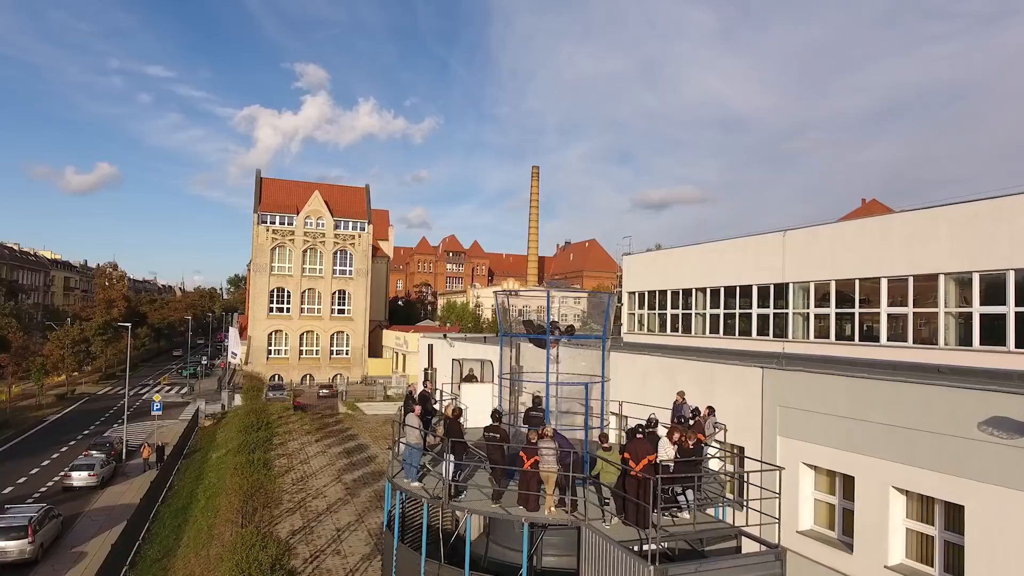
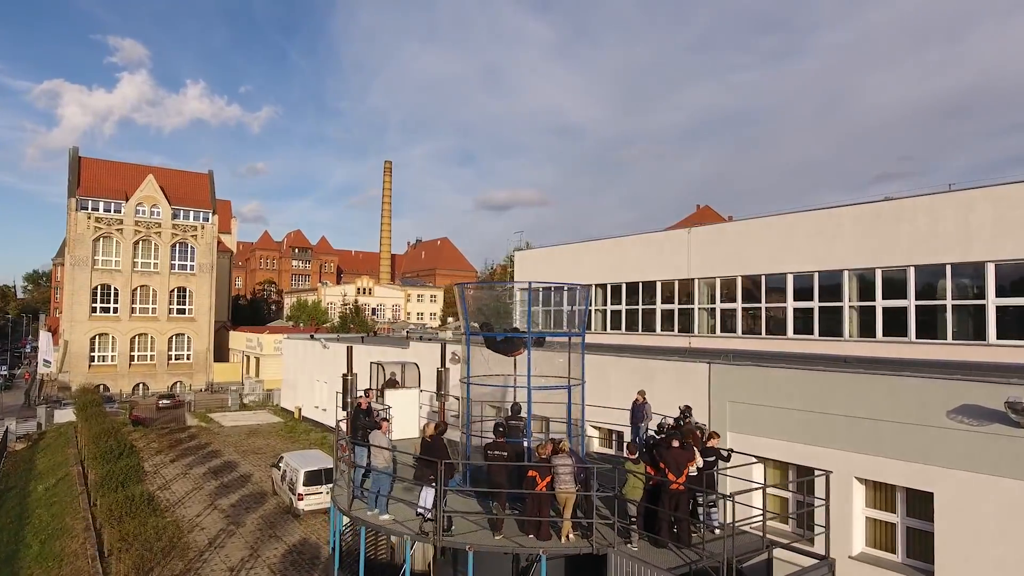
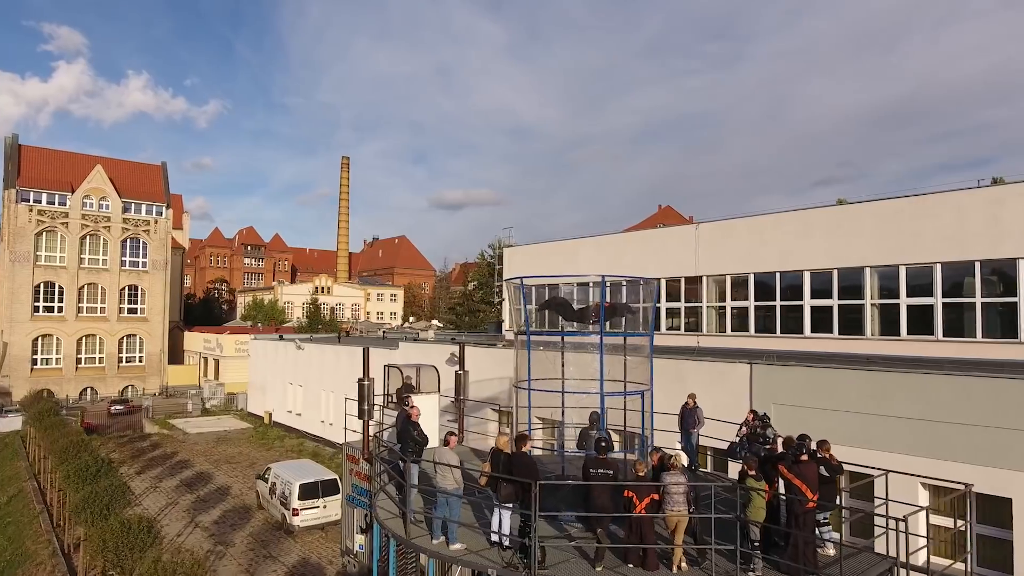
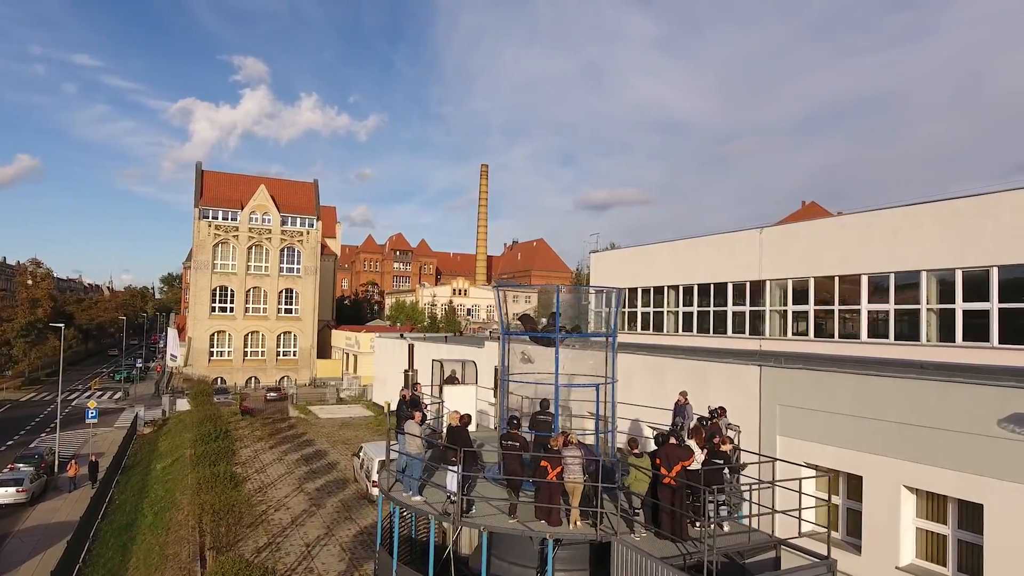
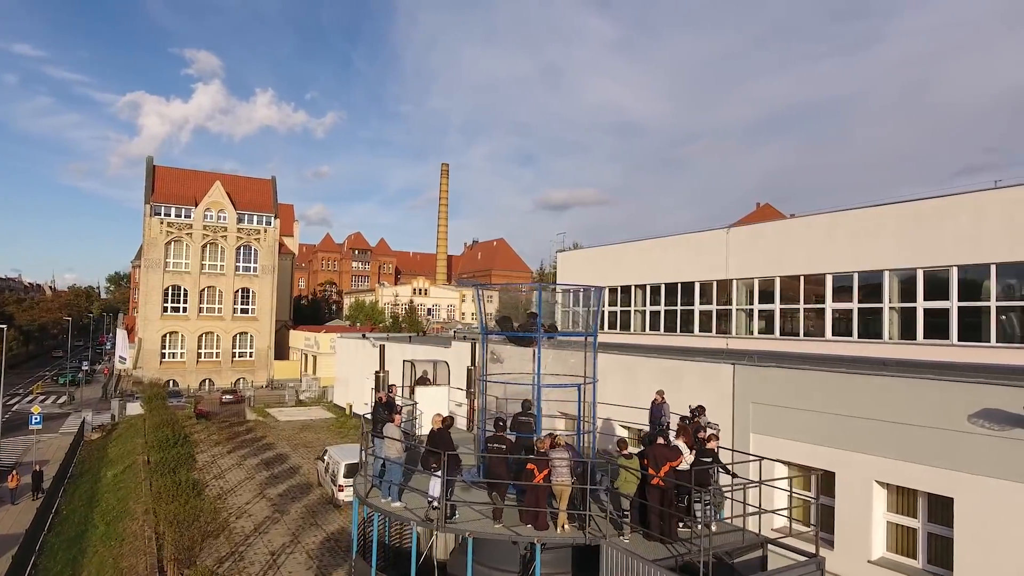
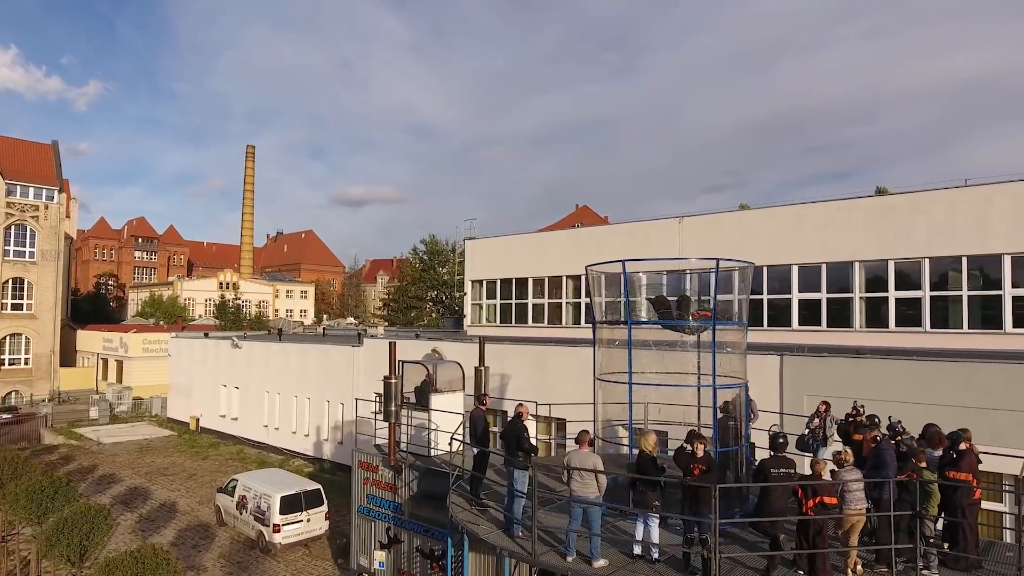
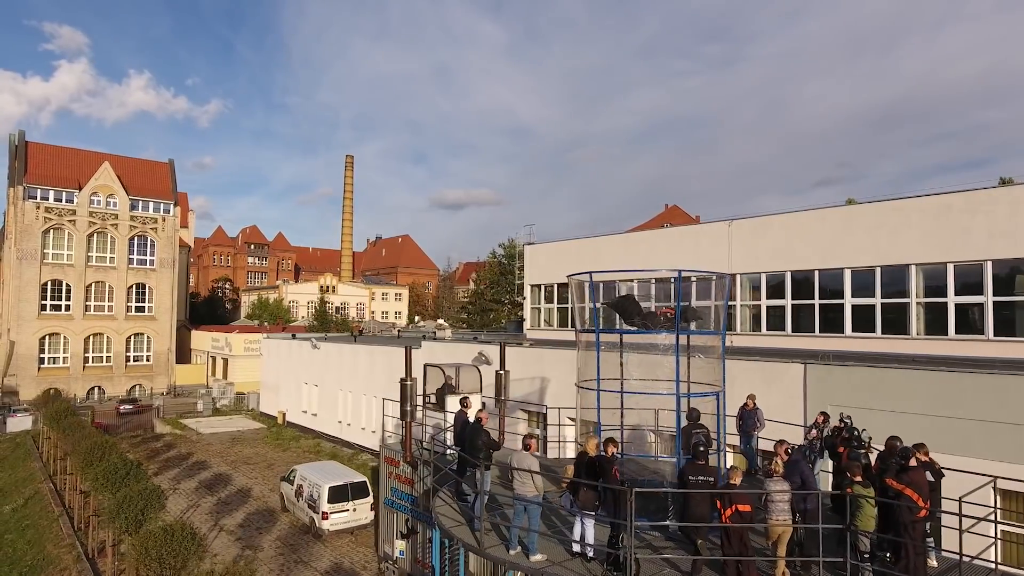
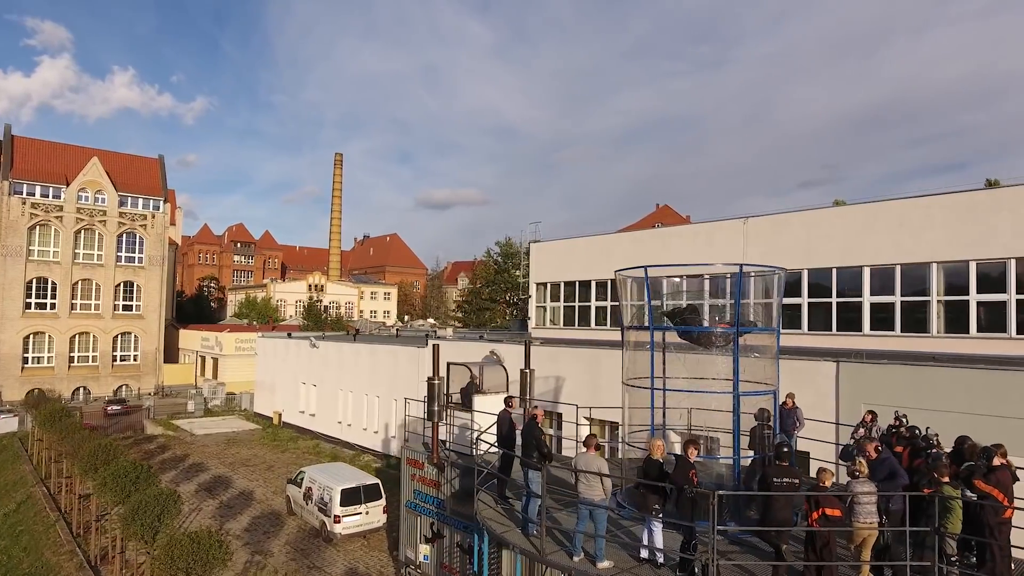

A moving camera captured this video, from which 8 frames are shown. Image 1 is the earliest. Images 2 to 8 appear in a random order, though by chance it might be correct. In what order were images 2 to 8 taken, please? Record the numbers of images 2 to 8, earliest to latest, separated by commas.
4, 5, 2, 3, 7, 8, 6
